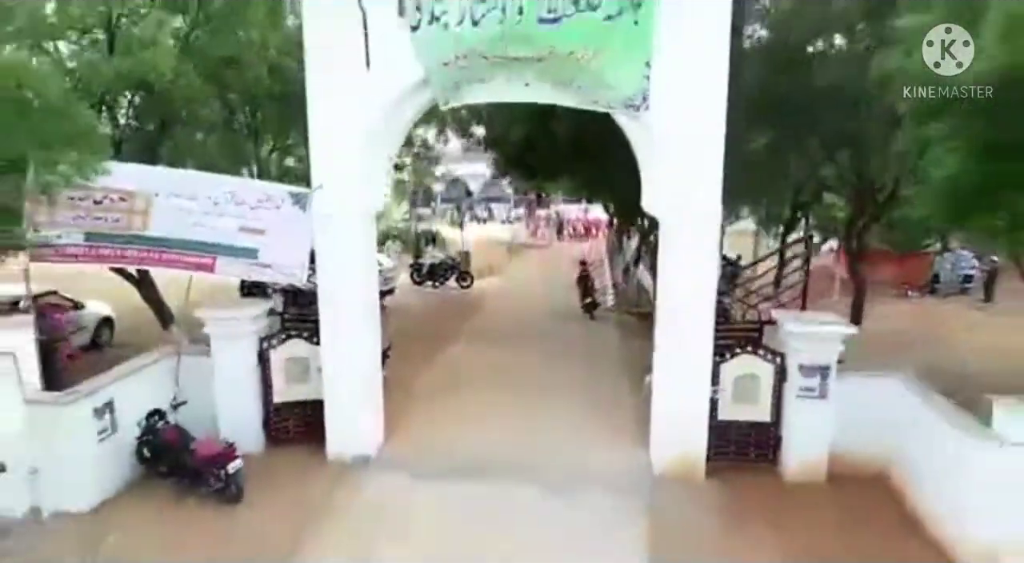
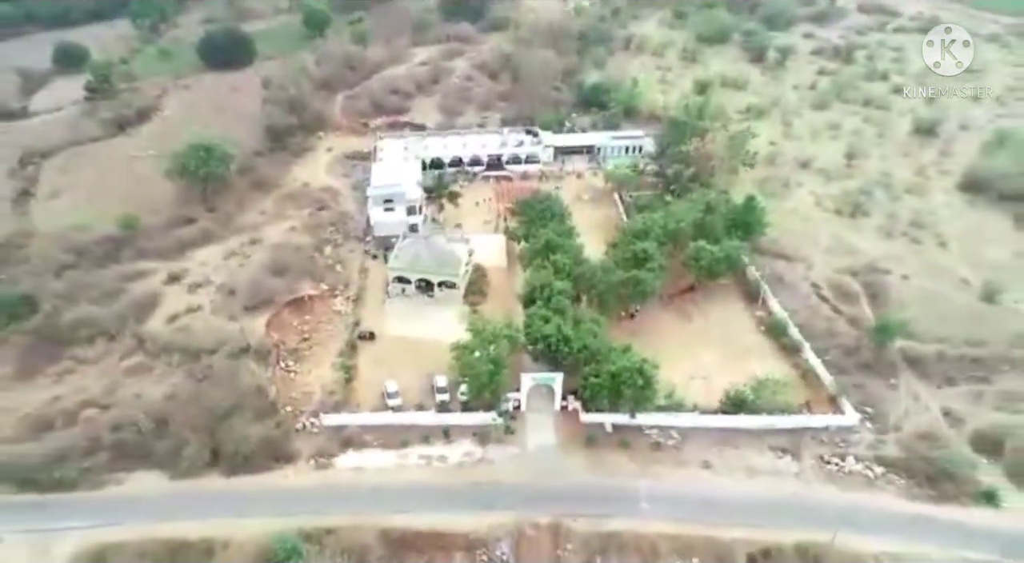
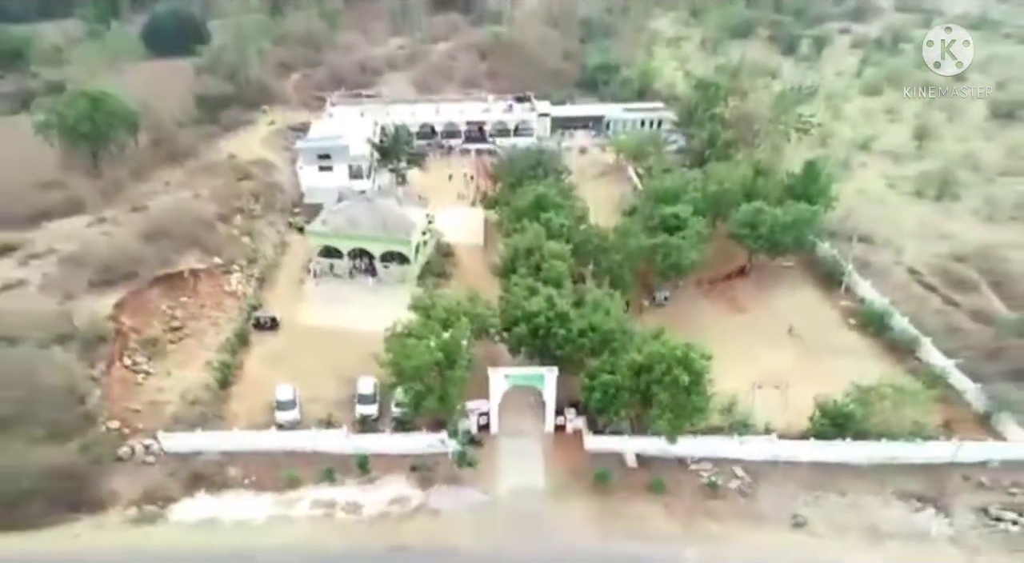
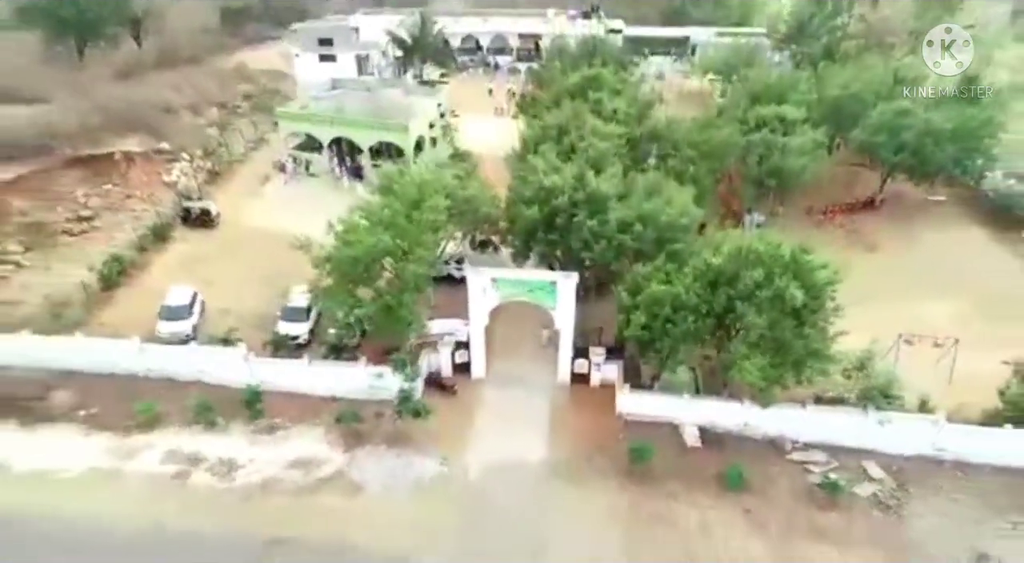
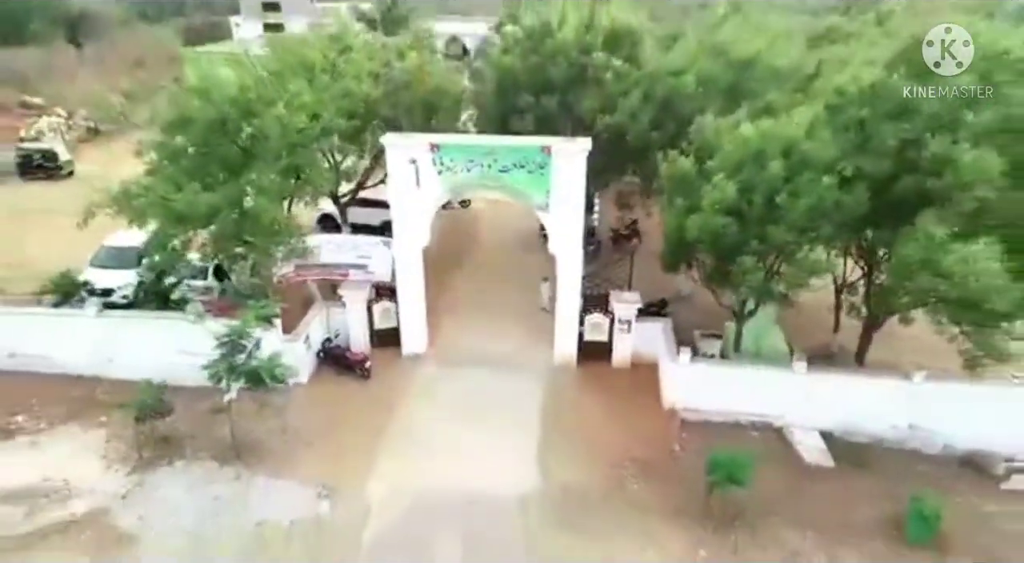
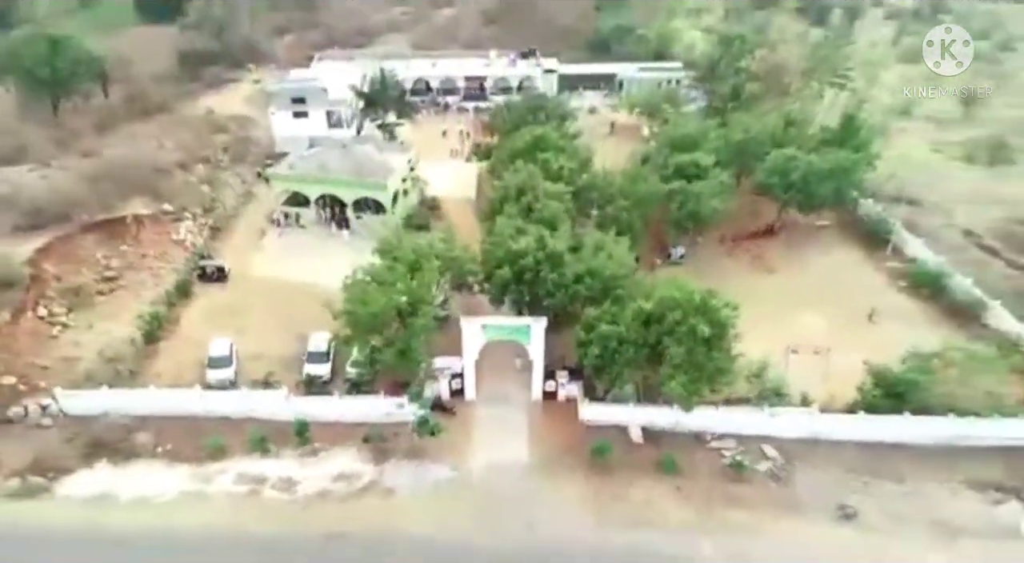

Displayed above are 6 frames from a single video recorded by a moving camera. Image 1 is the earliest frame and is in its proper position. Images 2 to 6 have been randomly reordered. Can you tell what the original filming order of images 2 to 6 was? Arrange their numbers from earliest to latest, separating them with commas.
5, 4, 6, 3, 2
